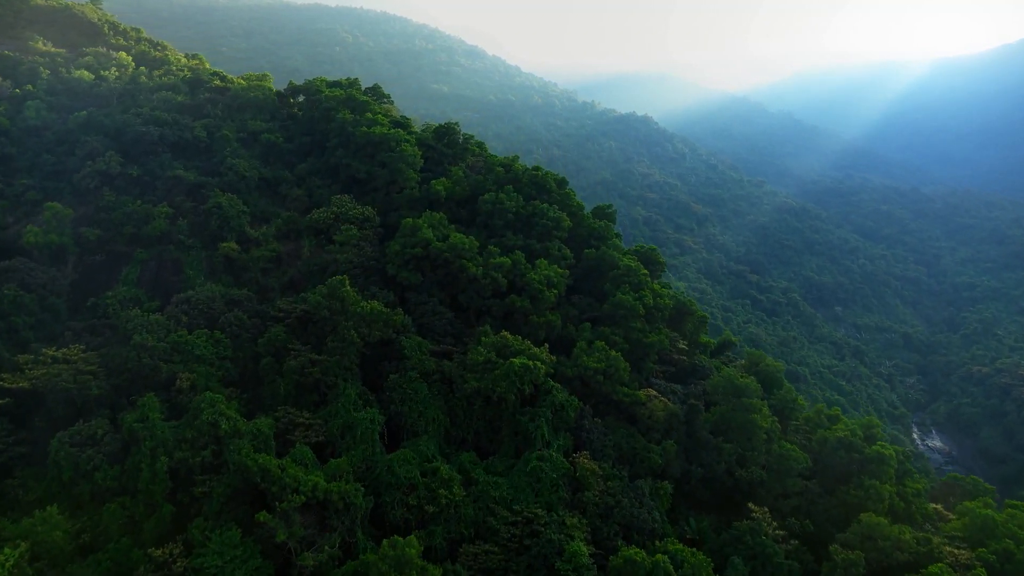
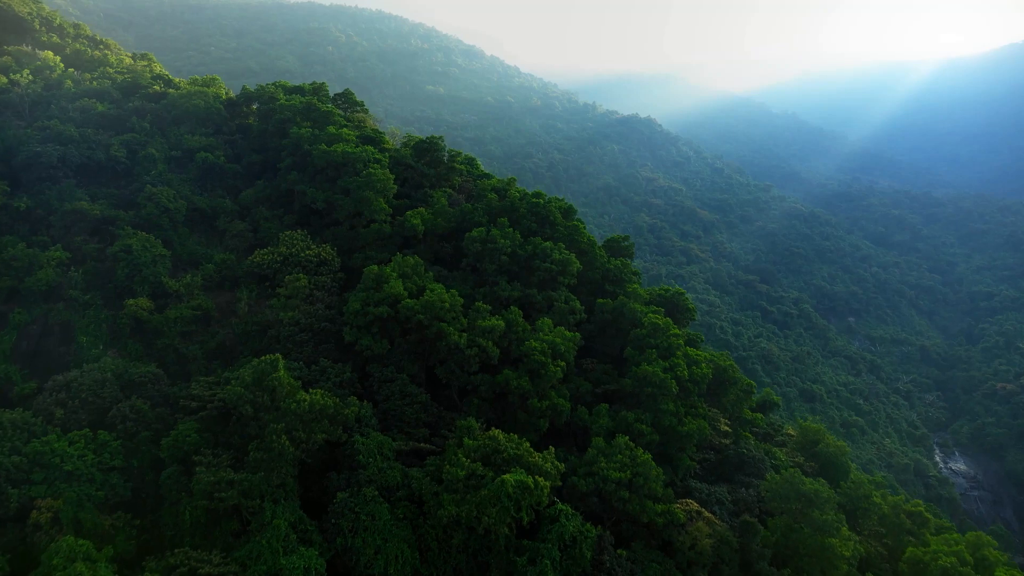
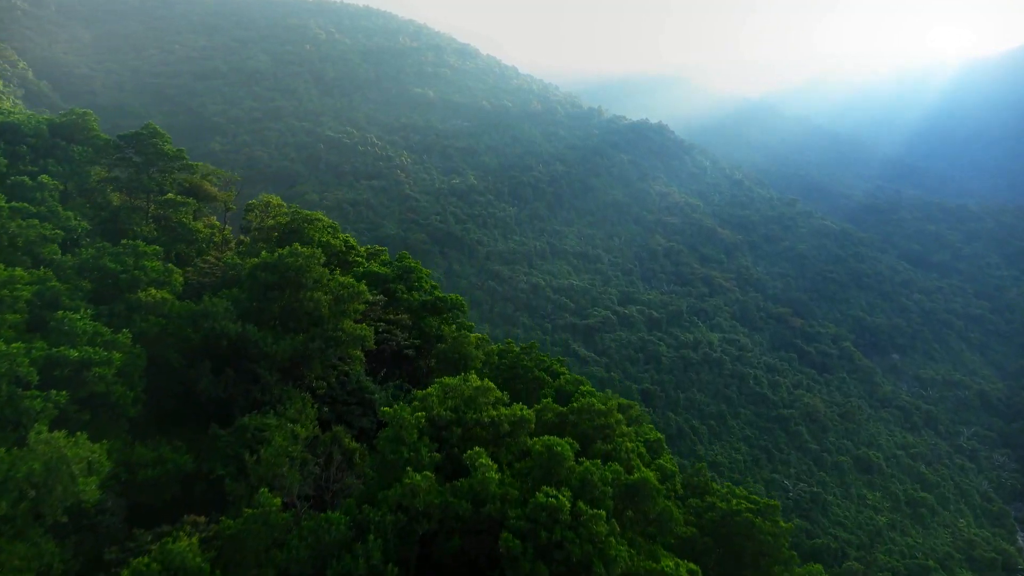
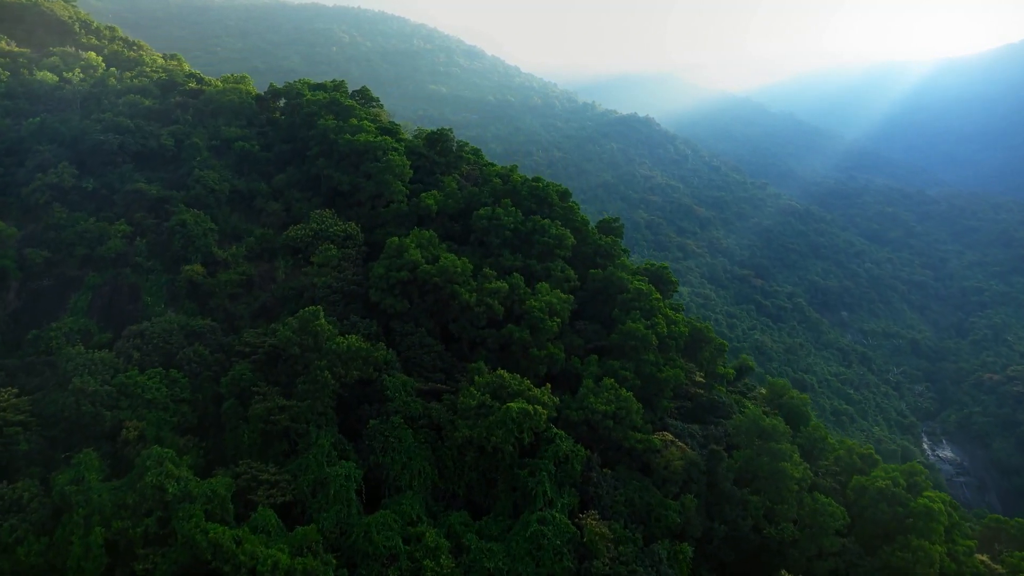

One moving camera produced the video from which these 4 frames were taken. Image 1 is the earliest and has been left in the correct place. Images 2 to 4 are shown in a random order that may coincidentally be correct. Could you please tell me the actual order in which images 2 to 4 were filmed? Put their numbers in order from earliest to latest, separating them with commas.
4, 2, 3
